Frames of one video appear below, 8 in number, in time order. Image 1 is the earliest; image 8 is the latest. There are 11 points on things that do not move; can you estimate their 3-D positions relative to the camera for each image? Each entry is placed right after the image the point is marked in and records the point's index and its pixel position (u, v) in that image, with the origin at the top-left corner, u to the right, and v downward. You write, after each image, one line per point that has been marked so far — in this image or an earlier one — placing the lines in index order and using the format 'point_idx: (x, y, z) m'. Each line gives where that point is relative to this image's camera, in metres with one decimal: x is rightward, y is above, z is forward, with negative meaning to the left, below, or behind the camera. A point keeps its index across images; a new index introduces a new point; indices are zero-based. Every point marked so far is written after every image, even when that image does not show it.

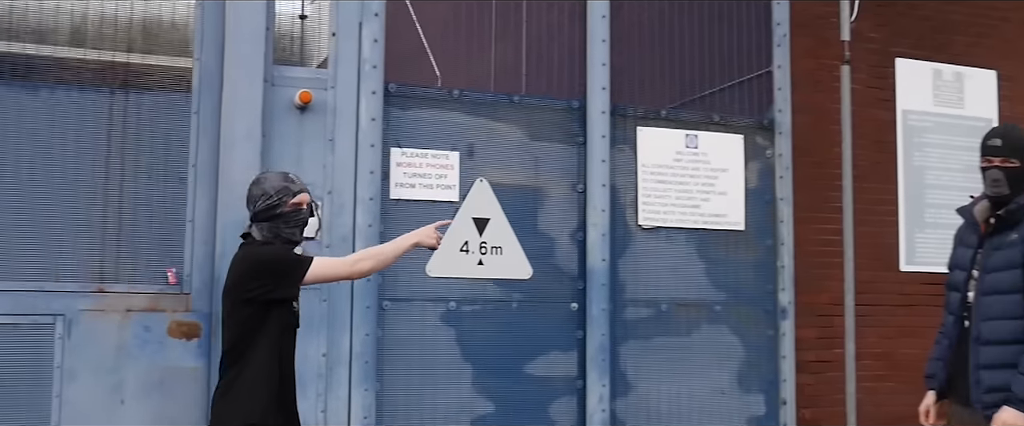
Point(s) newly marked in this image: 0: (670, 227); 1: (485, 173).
0: (+0.9, -0.1, +6.7) m
1: (-0.1, +0.2, +6.4) m
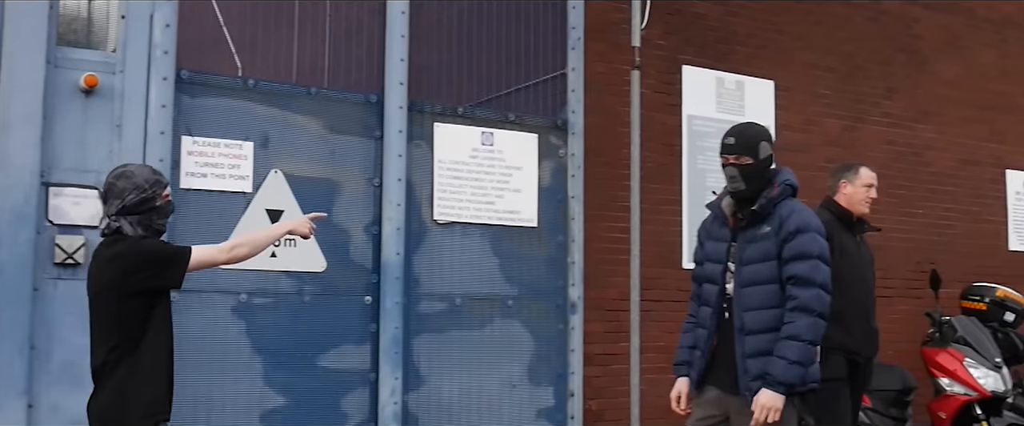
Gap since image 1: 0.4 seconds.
0: (-0.3, -0.1, +6.8) m
1: (-1.3, +0.3, +6.3) m
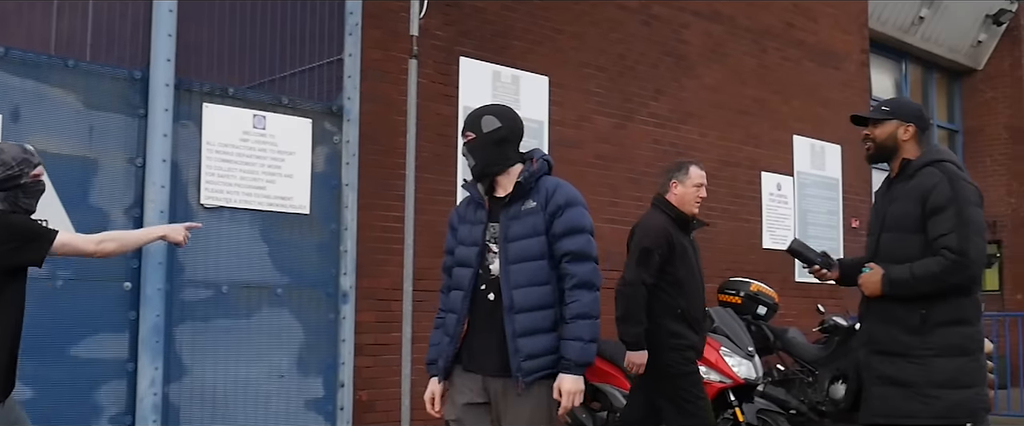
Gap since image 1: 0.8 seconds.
0: (-1.6, 0.0, +6.6) m
1: (-2.4, +0.4, +5.9) m
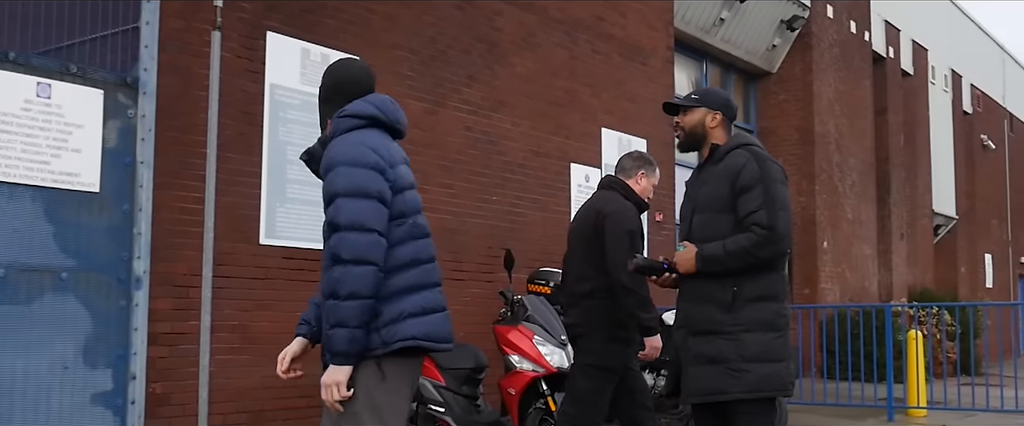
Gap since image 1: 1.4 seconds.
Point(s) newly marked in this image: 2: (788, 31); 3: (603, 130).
0: (-2.6, +0.2, +6.0) m
1: (-3.3, +0.5, +5.2) m
2: (+3.7, +2.4, +15.5) m
3: (+0.8, +0.8, +10.9) m
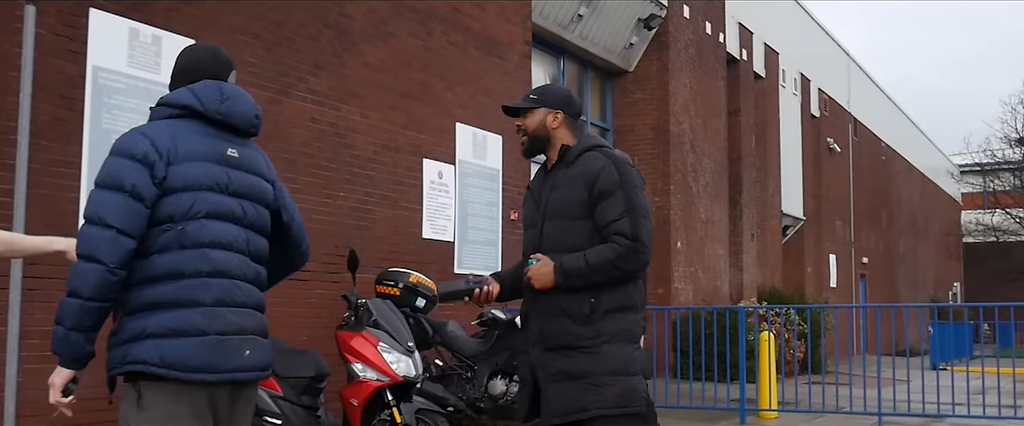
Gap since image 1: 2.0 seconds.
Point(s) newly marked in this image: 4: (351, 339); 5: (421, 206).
0: (-3.3, +0.2, +5.3) m
1: (-3.9, +0.5, +4.4) m
2: (+1.8, +2.4, +15.5) m
3: (-0.5, +0.8, +10.5) m
4: (-0.9, -0.7, +6.3) m
5: (-0.8, +0.1, +9.9) m
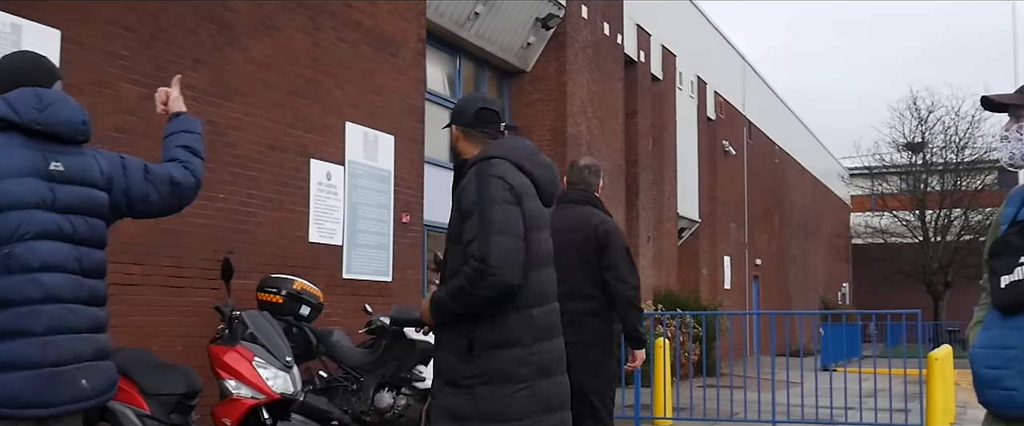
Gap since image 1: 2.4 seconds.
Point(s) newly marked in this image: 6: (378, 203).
0: (-3.8, +0.2, +4.6) m
1: (-4.3, +0.5, +3.7) m
2: (+0.4, +2.4, +15.2) m
3: (-1.4, +0.8, +10.1) m
4: (-1.5, -0.7, +5.9) m
5: (-1.6, 0.0, +9.5) m
6: (-1.2, +0.1, +10.5) m
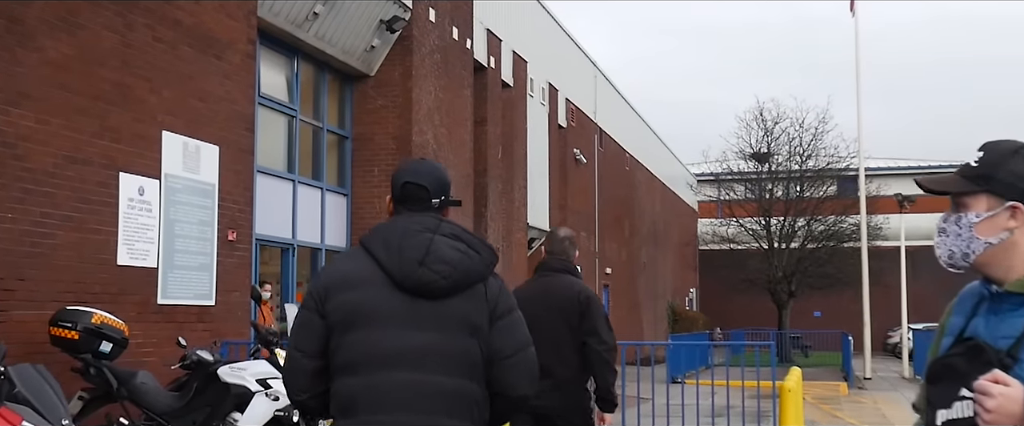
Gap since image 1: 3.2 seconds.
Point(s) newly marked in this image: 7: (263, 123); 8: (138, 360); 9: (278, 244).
0: (-4.4, +0.1, +3.4) m
1: (-4.8, +0.4, +2.4) m
2: (-1.5, +2.2, +14.5) m
3: (-2.7, +0.6, +9.1) m
4: (-2.2, -0.9, +4.9) m
5: (-2.9, -0.1, +8.5) m
6: (-2.6, -0.1, +9.6) m
7: (-2.7, +1.0, +12.7) m
8: (-2.8, -1.1, +8.7) m
9: (-2.6, -0.3, +13.0) m
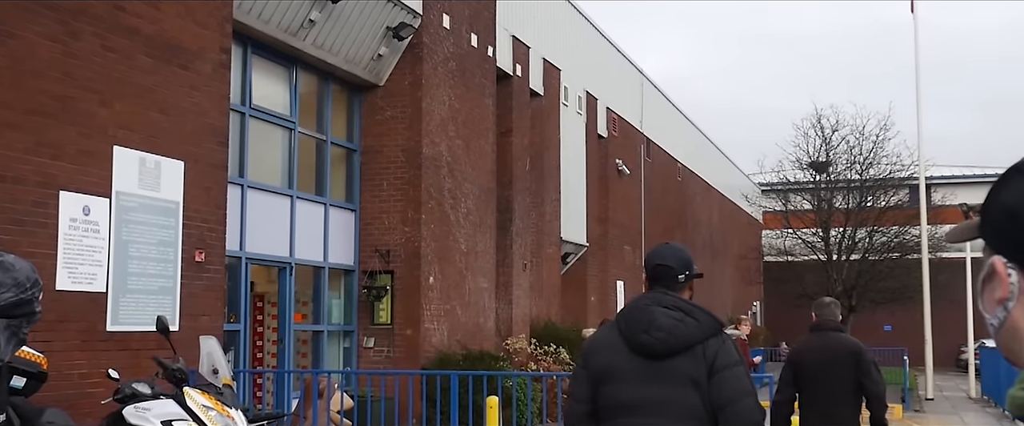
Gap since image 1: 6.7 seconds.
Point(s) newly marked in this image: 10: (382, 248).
0: (-4.9, -0.1, +3.0) m
1: (-5.4, +0.3, +2.0) m
2: (-1.4, +2.0, +13.8) m
3: (-2.9, +0.5, +8.6) m
4: (-2.7, -1.0, +4.3) m
5: (-3.1, -0.3, +7.9) m
6: (-2.7, -0.2, +9.0) m
7: (-2.7, +0.8, +12.2) m
8: (-3.0, -1.2, +8.1) m
9: (-2.5, -0.5, +12.4) m
10: (-1.5, -0.4, +14.1) m
